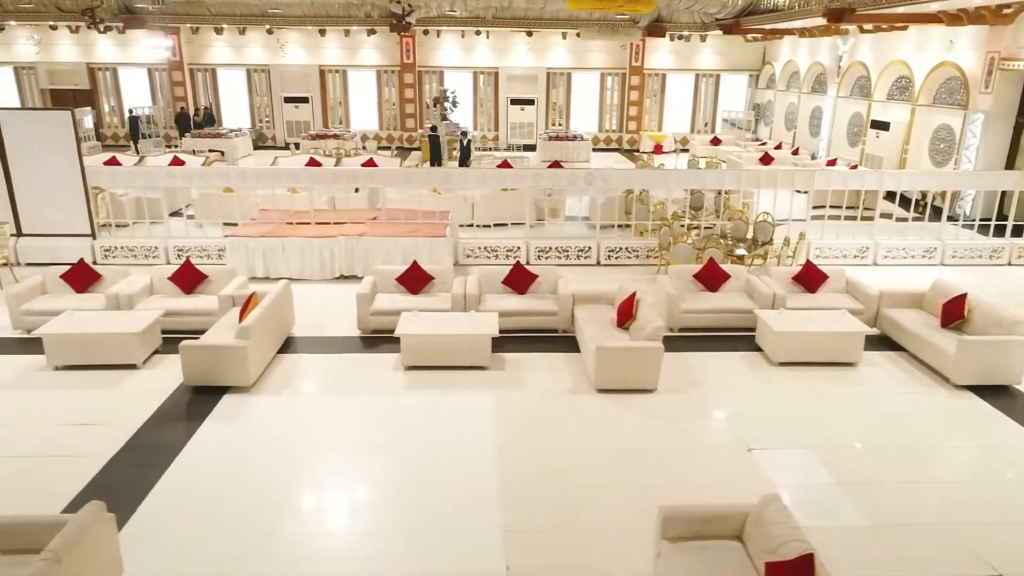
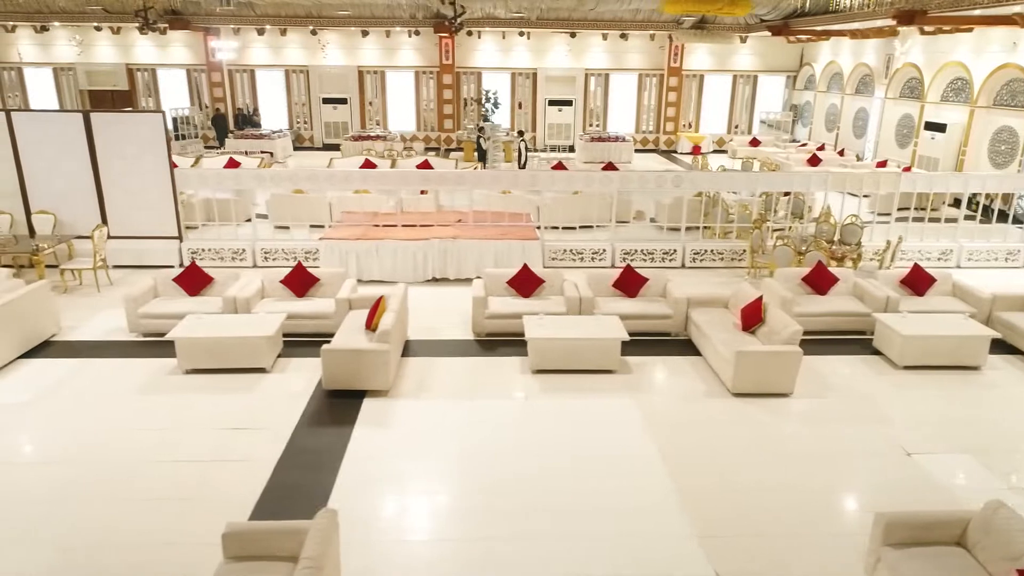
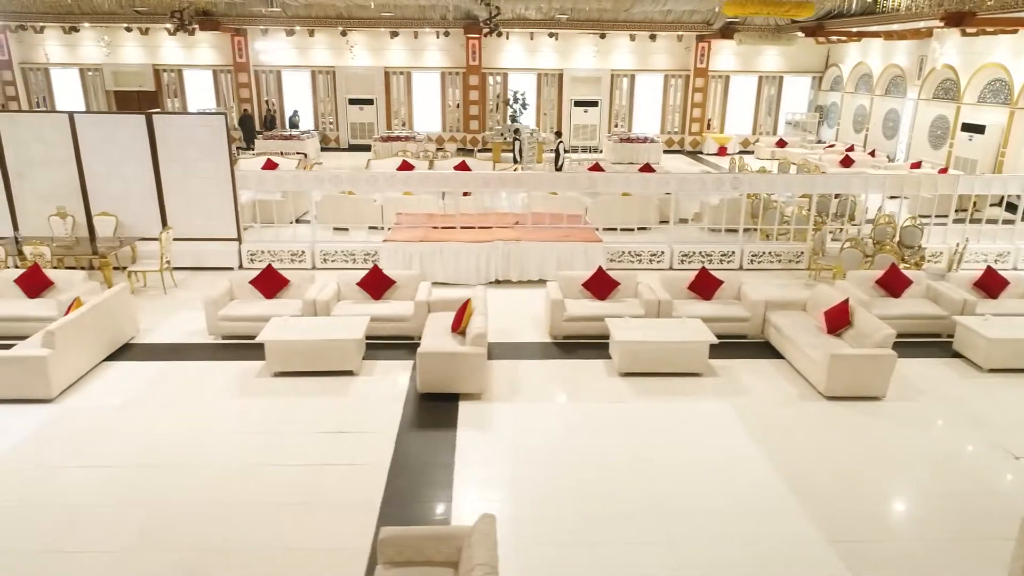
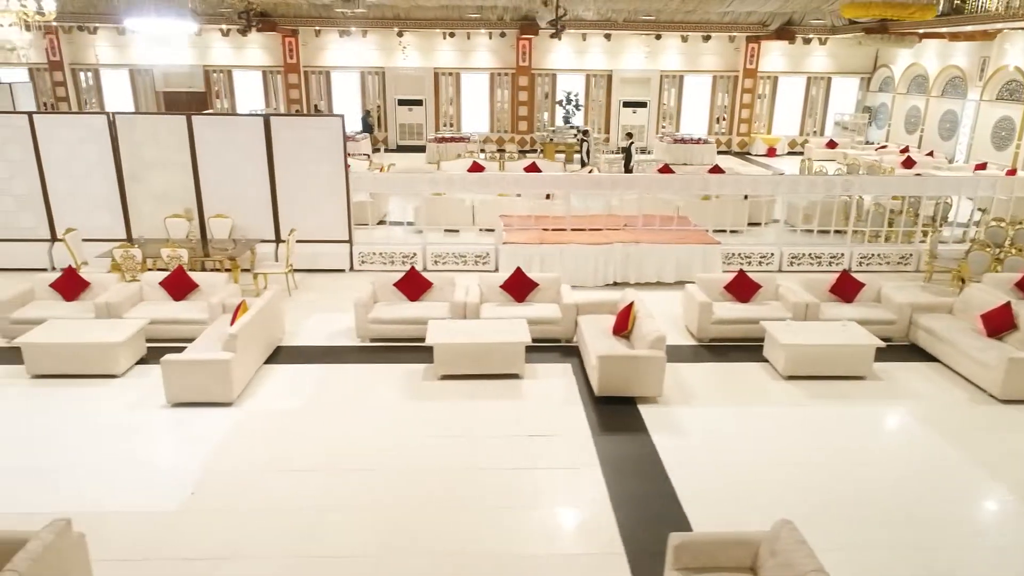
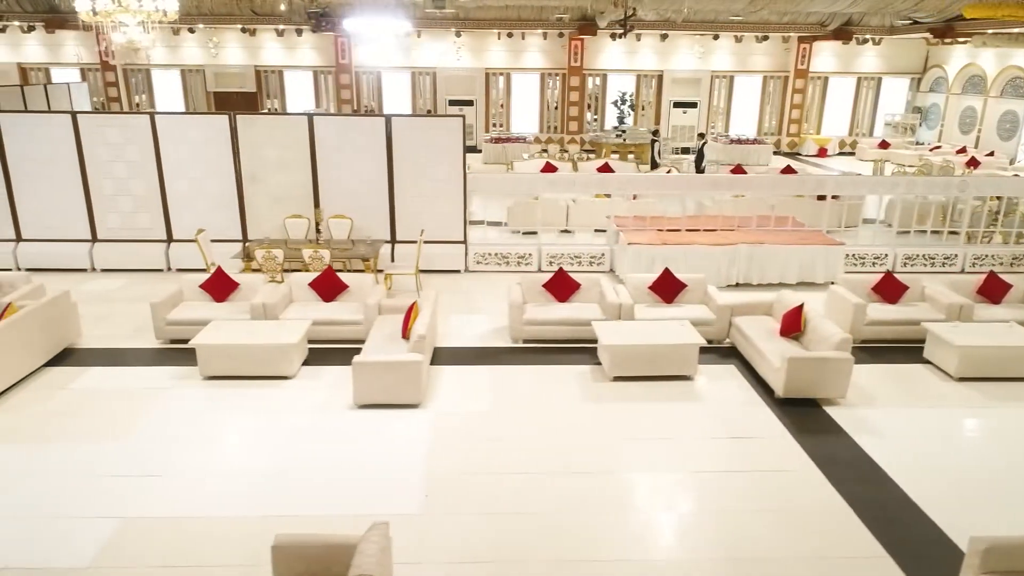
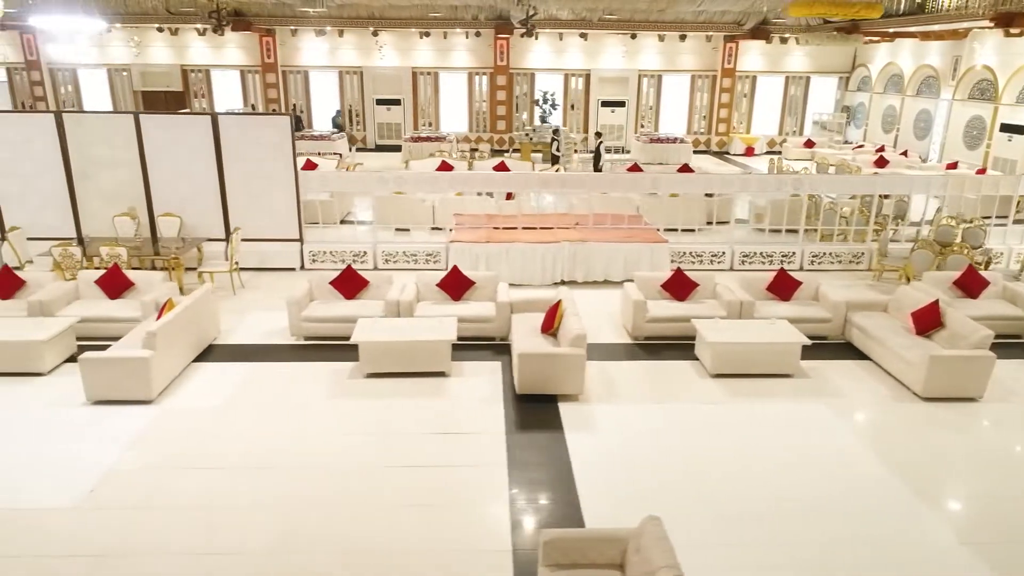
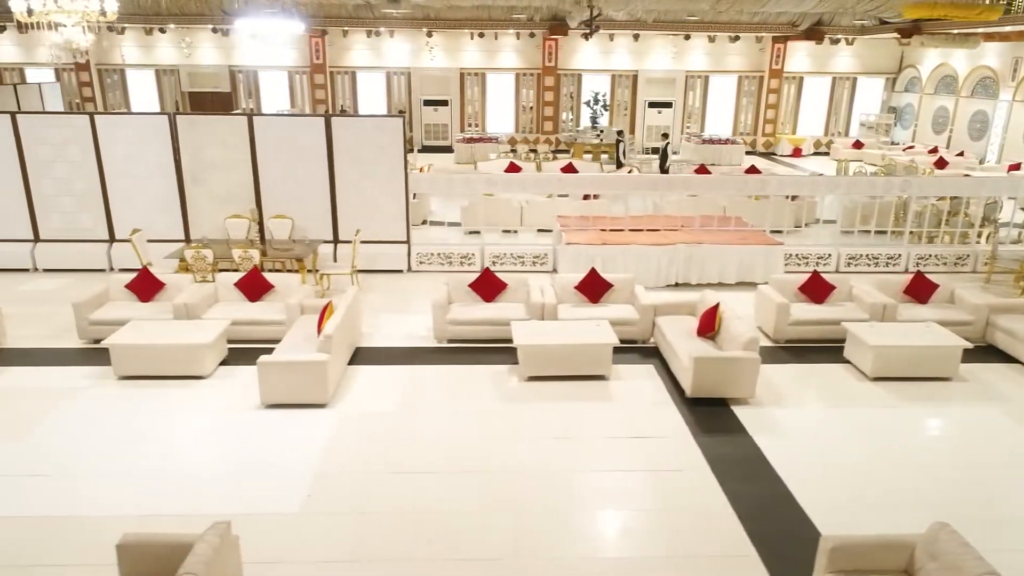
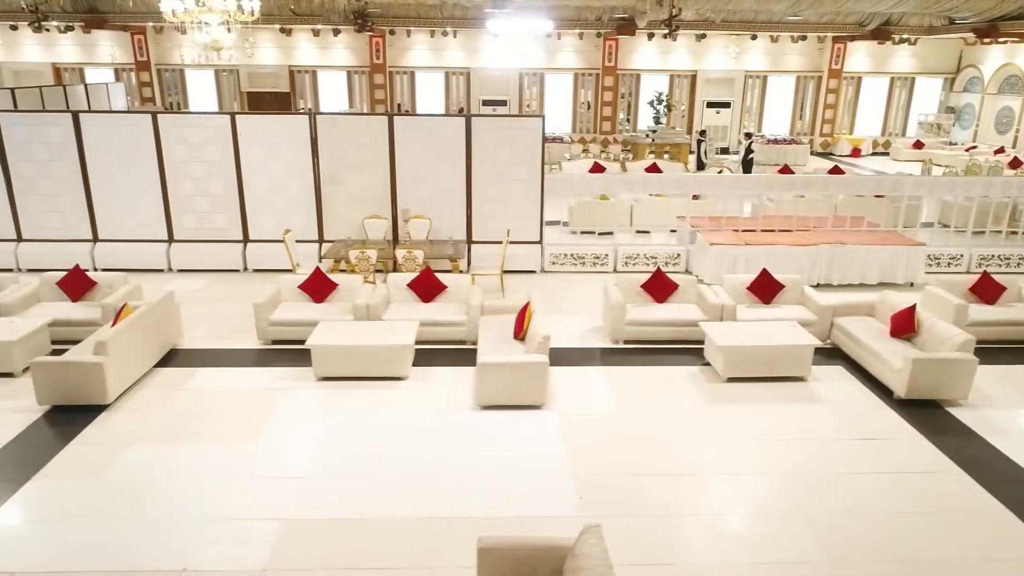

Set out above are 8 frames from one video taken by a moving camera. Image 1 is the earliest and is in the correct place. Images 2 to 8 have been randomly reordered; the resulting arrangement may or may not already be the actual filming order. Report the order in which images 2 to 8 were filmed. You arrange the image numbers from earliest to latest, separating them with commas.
2, 3, 6, 4, 7, 5, 8
